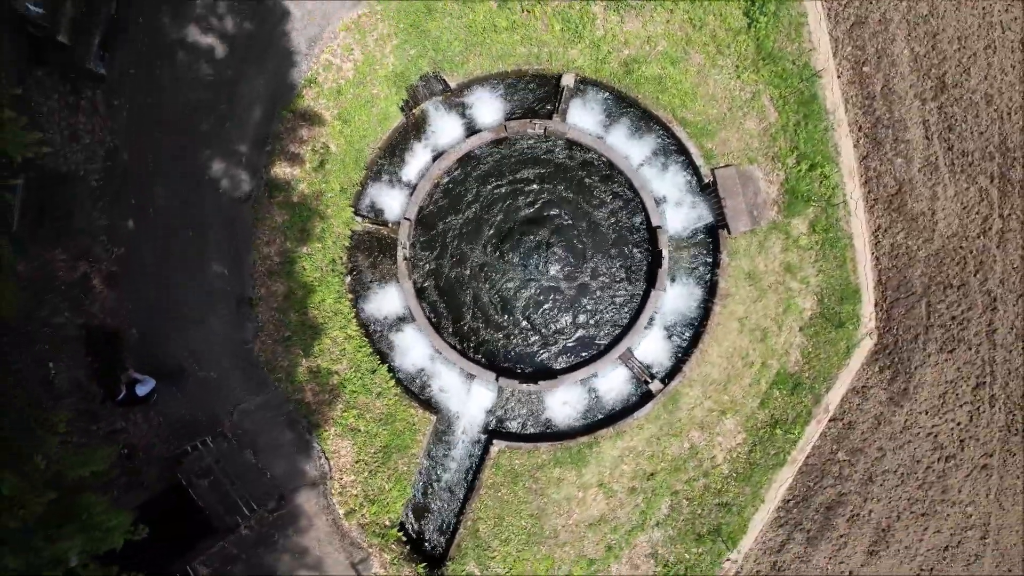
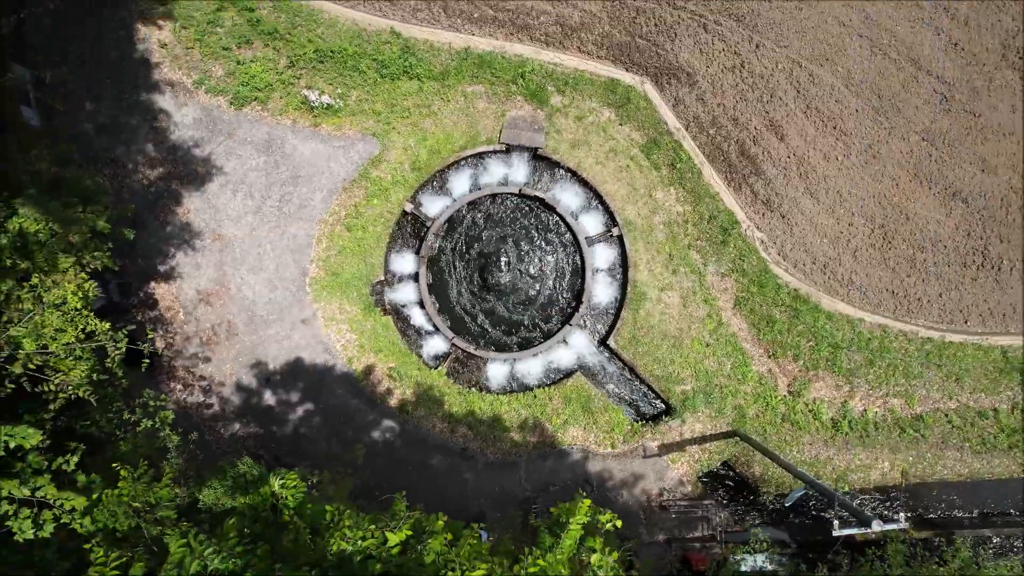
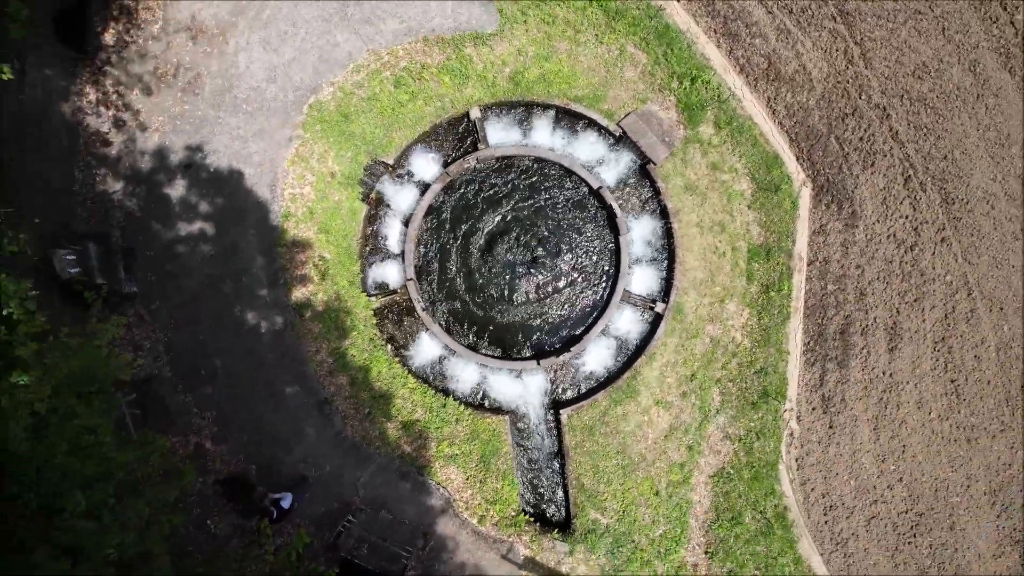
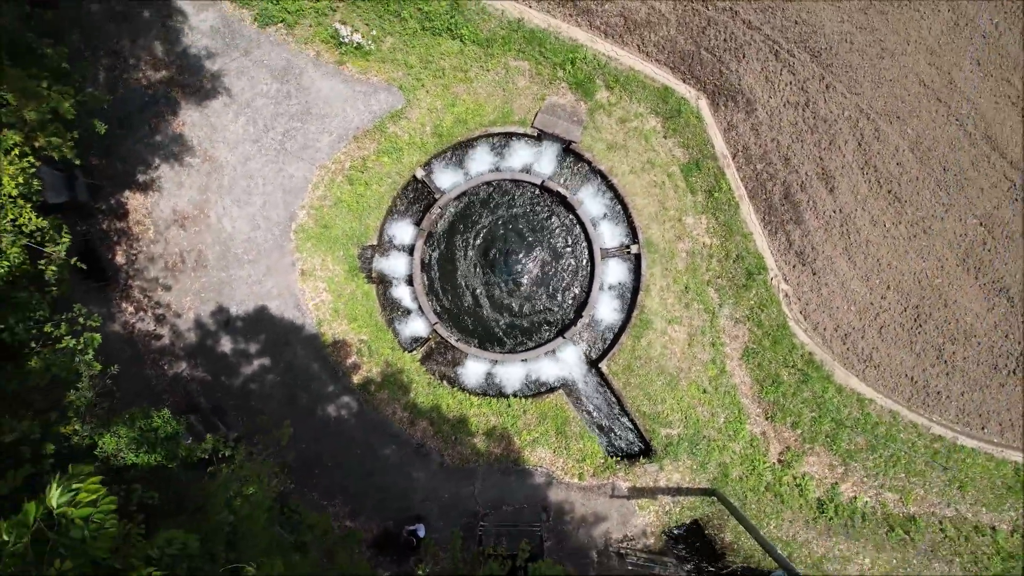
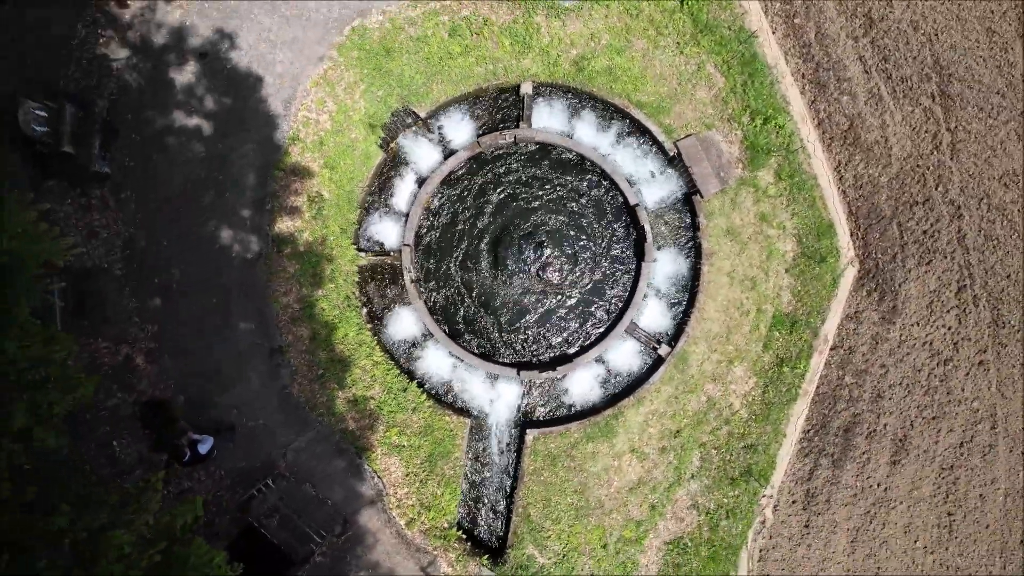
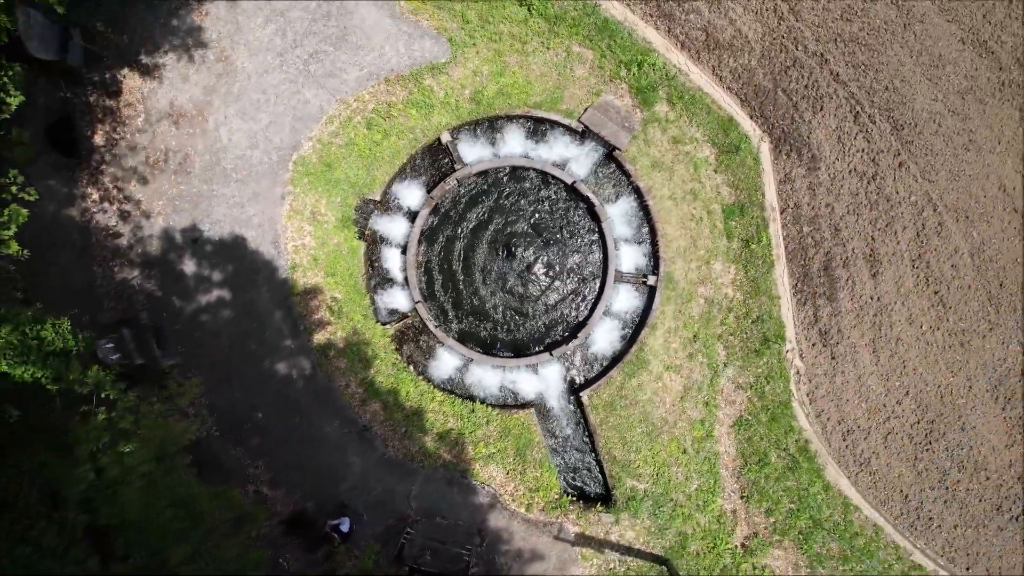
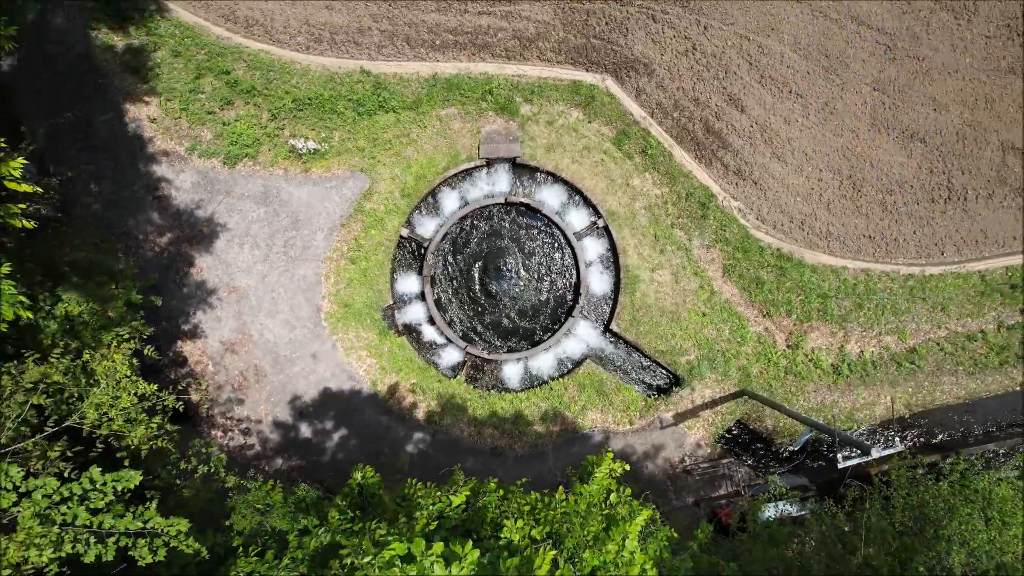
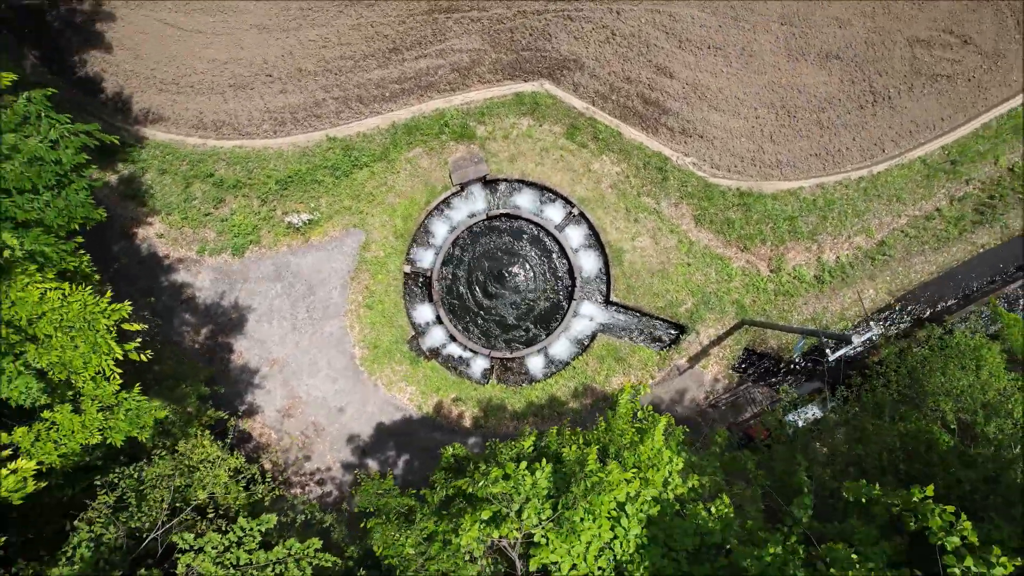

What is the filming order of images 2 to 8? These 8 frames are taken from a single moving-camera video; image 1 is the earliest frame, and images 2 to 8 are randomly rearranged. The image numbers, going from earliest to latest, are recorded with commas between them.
5, 3, 6, 4, 2, 7, 8
